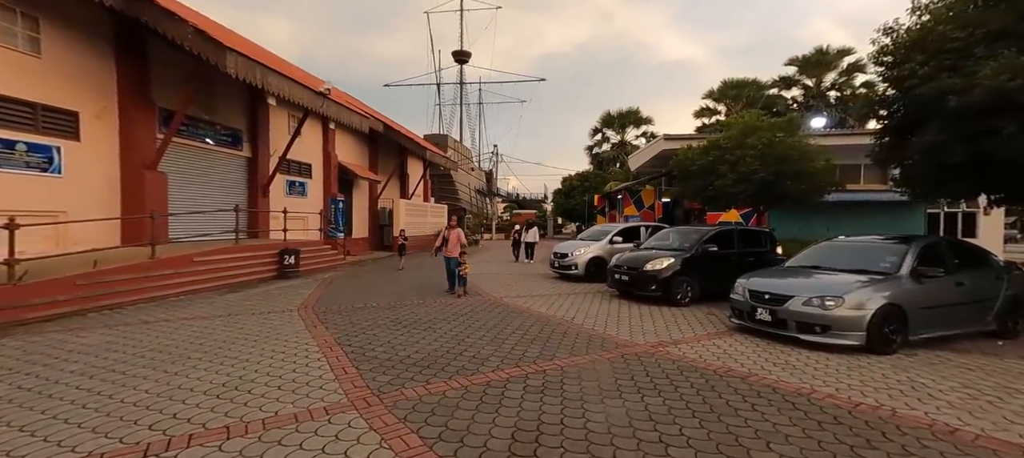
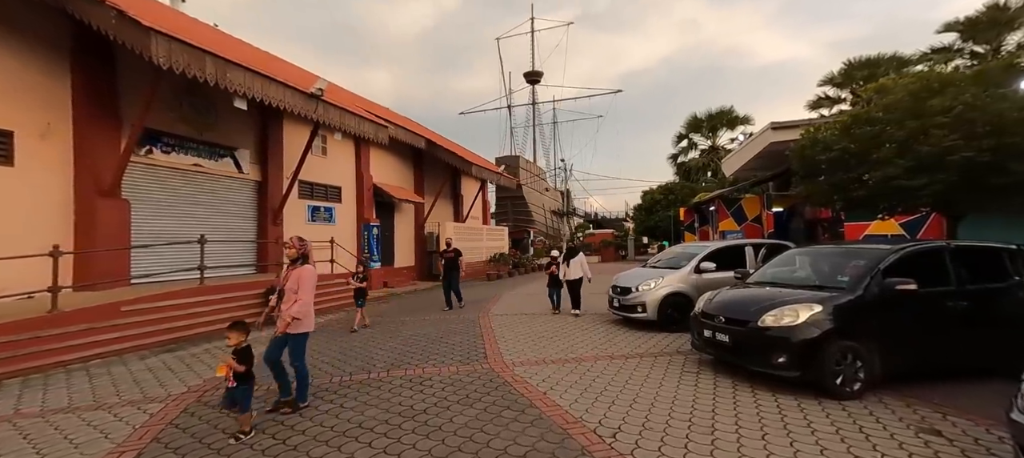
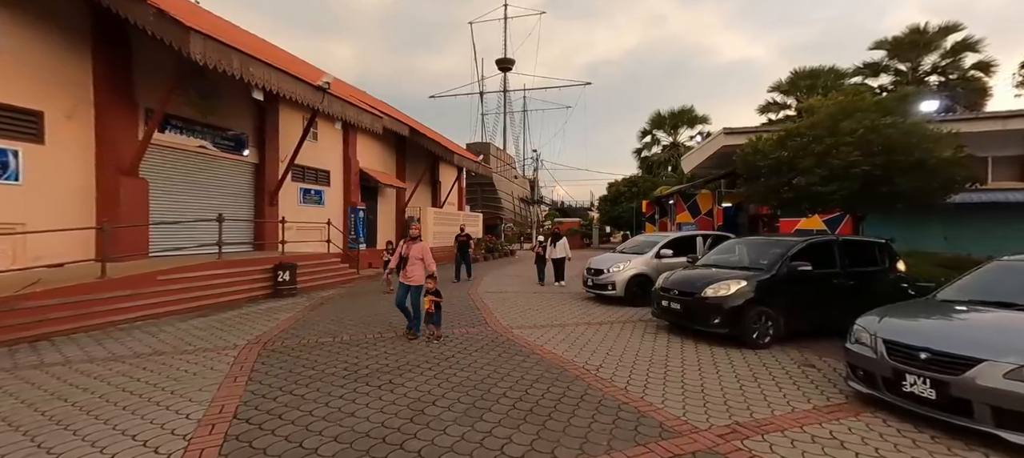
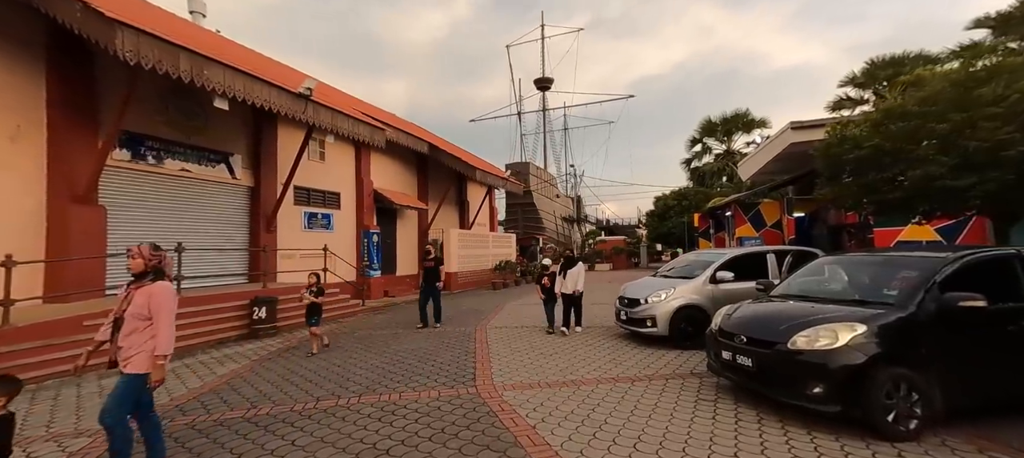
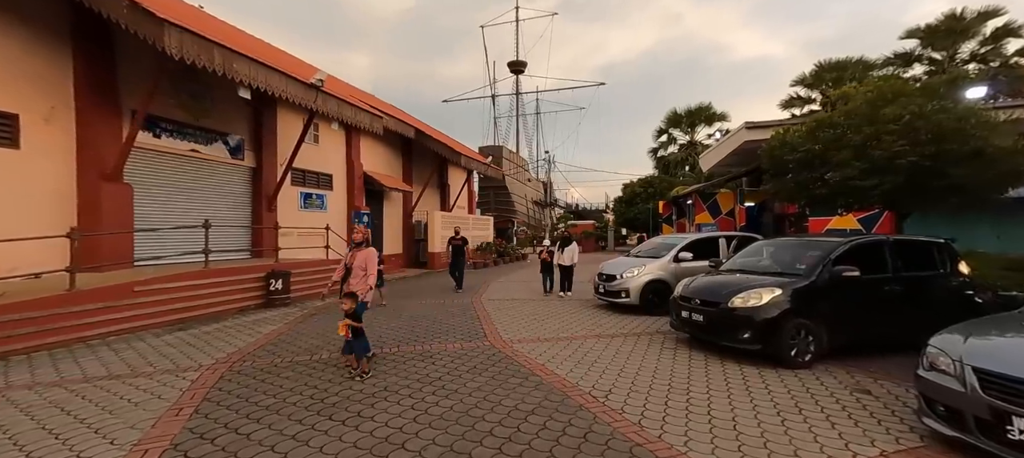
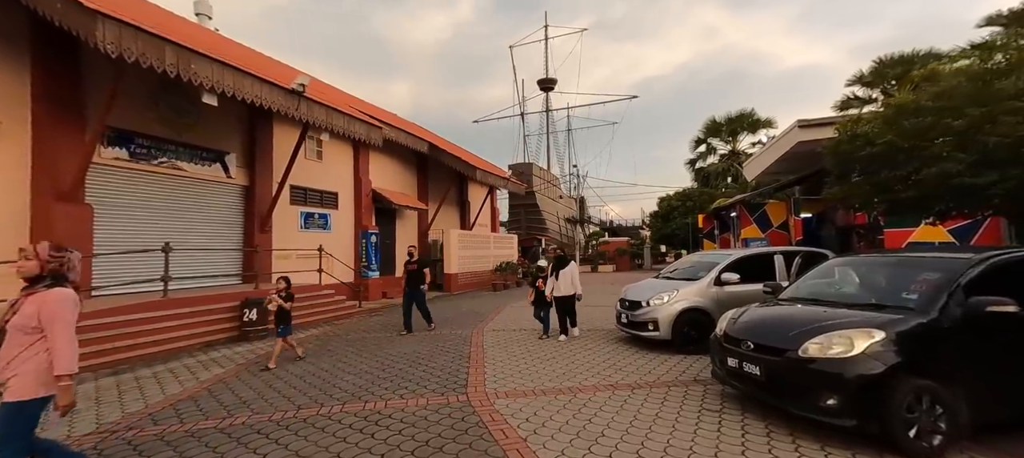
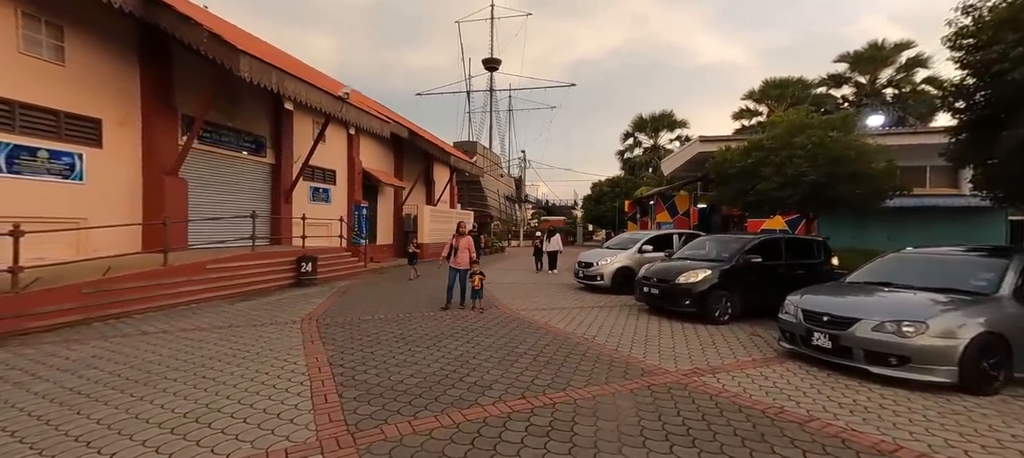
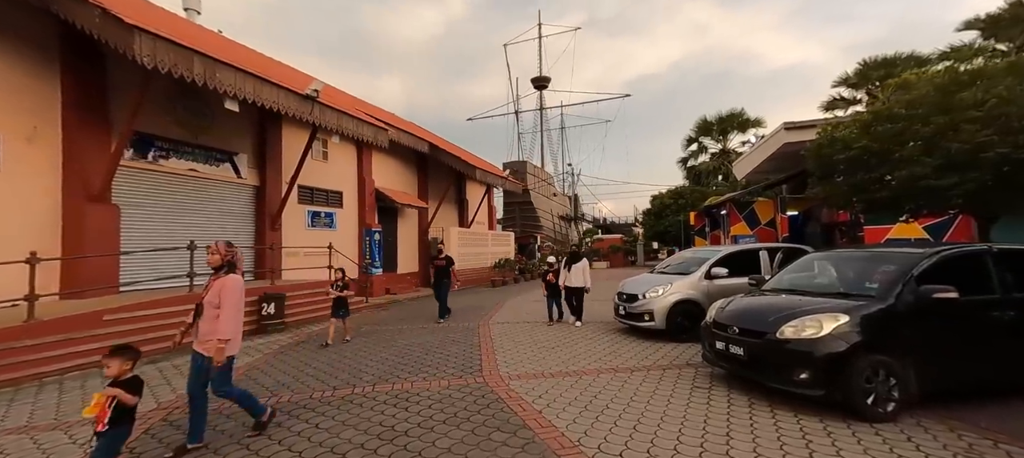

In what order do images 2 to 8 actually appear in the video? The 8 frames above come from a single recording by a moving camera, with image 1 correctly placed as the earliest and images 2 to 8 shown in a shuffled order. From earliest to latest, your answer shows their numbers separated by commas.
7, 3, 5, 2, 8, 4, 6
